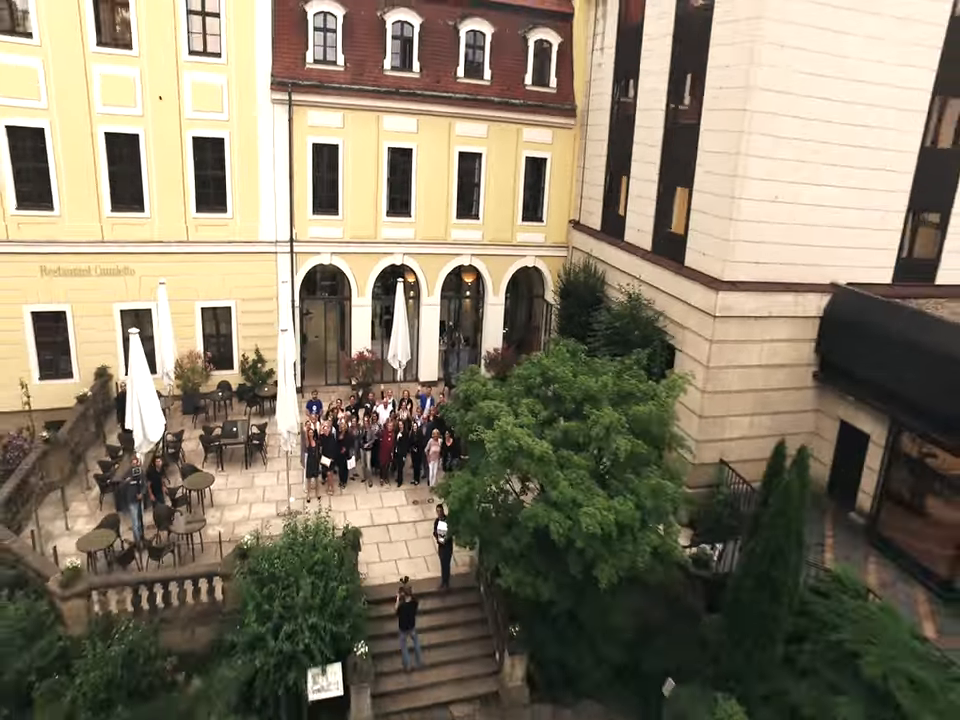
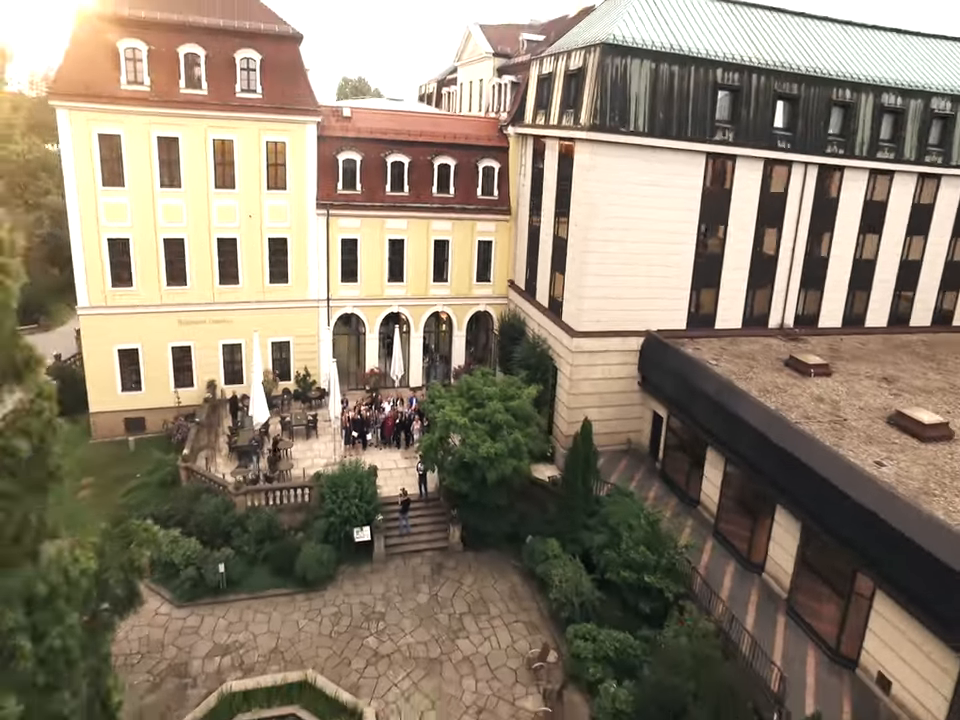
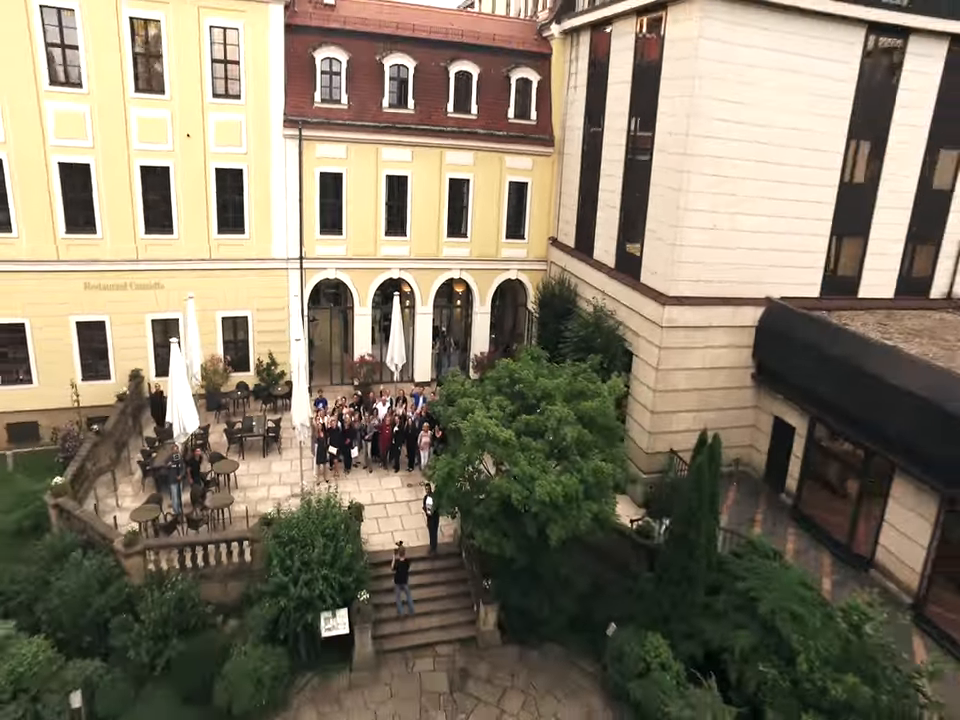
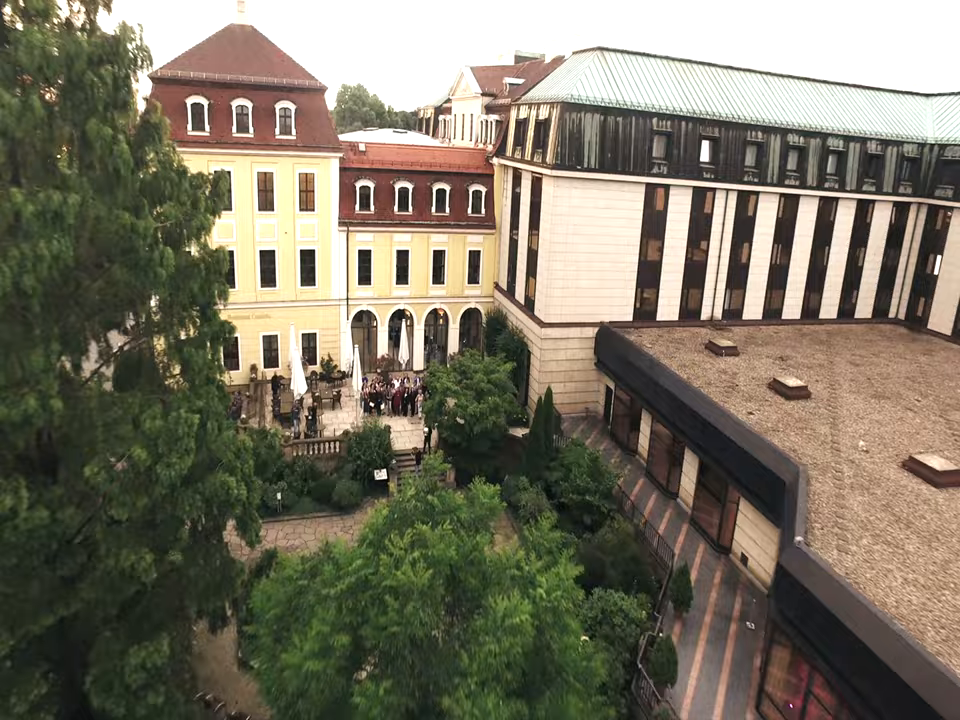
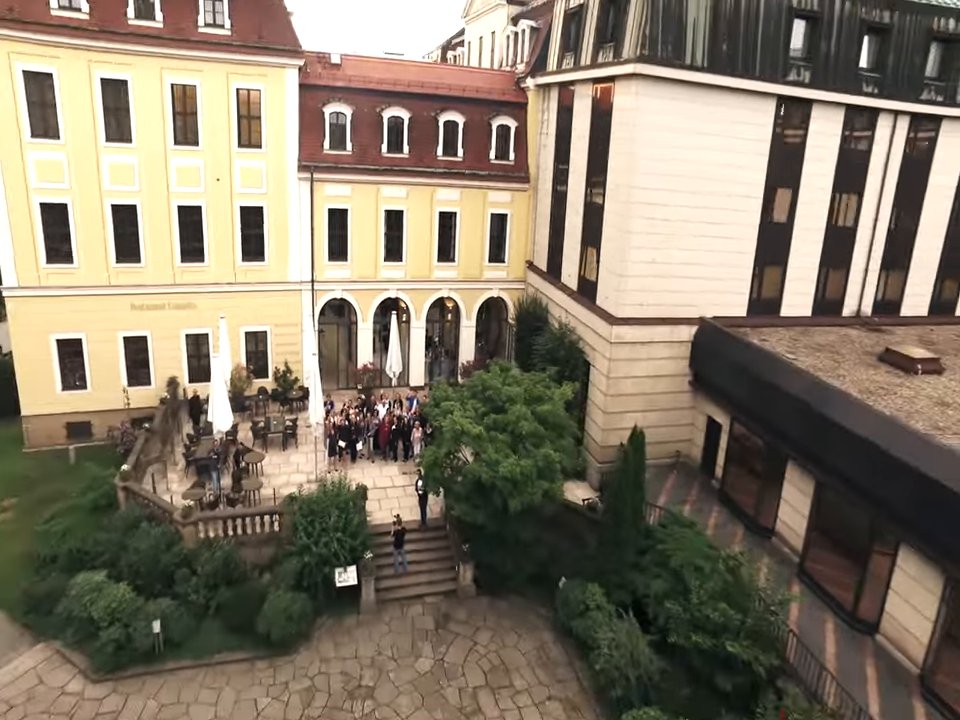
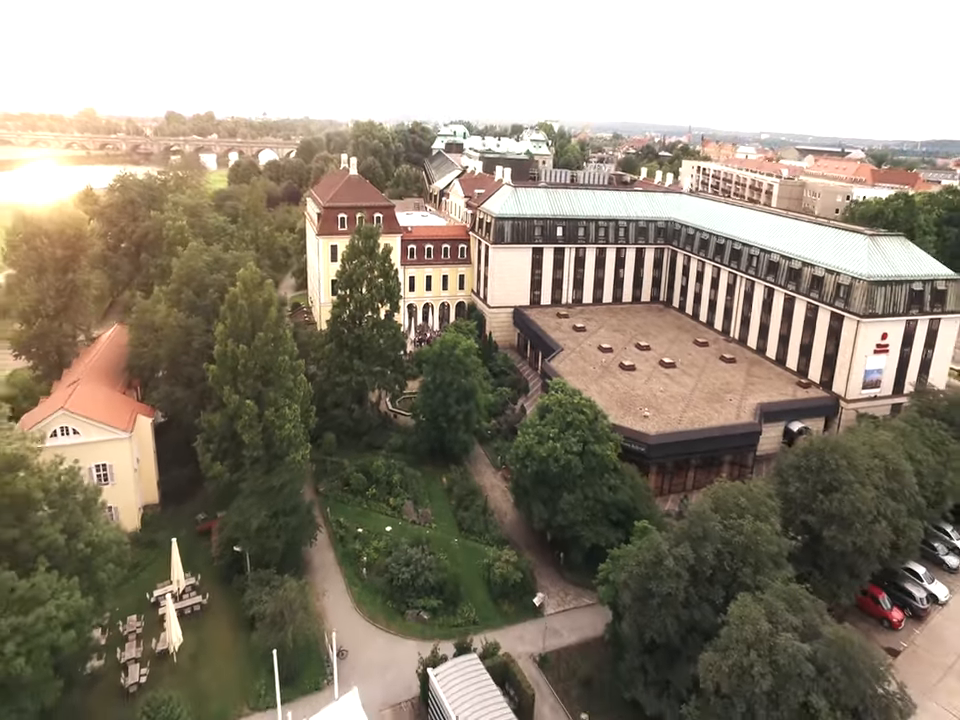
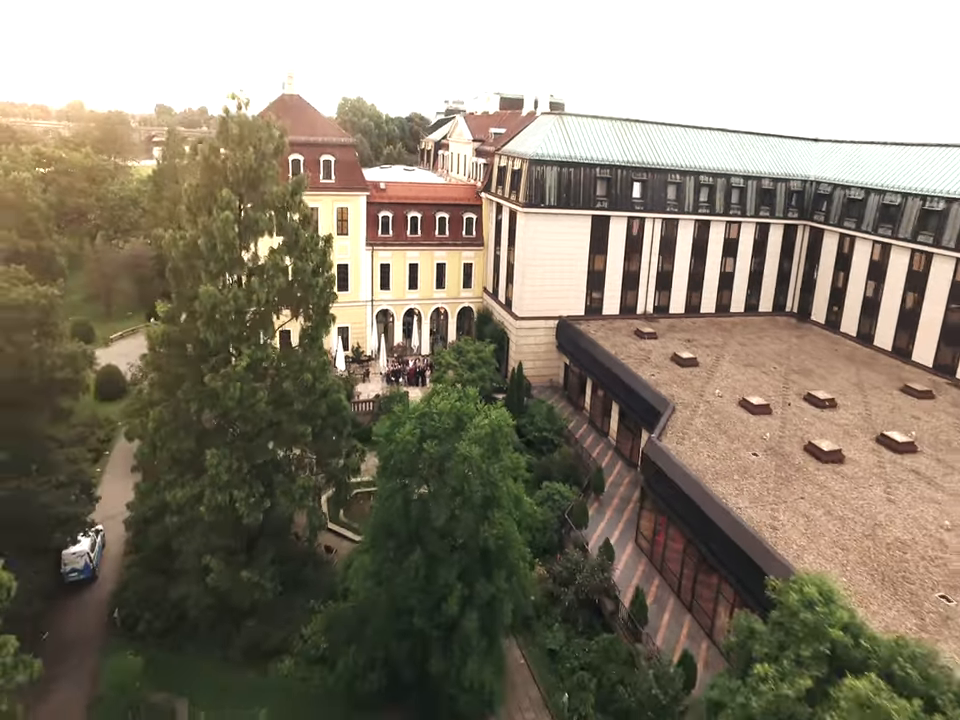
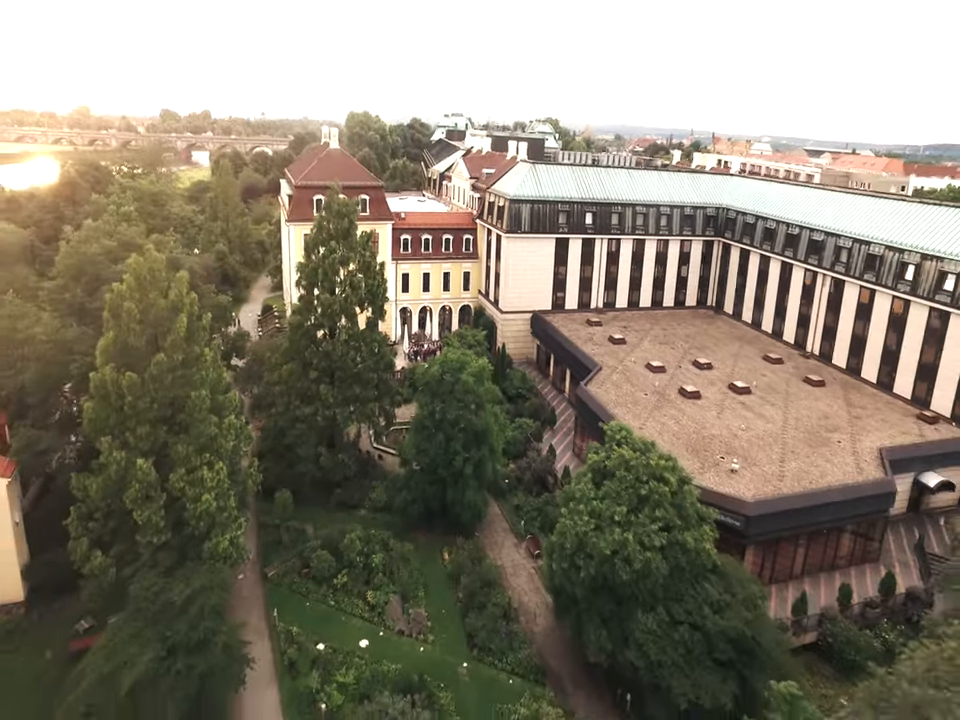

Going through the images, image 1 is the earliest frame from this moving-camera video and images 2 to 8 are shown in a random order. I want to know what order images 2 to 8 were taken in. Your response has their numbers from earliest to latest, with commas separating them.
3, 5, 2, 4, 7, 8, 6
